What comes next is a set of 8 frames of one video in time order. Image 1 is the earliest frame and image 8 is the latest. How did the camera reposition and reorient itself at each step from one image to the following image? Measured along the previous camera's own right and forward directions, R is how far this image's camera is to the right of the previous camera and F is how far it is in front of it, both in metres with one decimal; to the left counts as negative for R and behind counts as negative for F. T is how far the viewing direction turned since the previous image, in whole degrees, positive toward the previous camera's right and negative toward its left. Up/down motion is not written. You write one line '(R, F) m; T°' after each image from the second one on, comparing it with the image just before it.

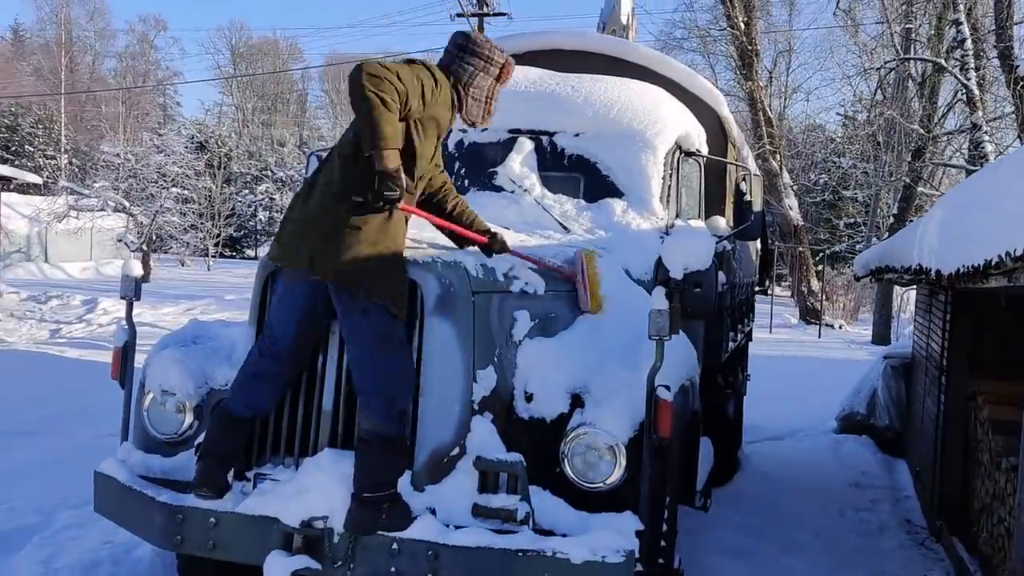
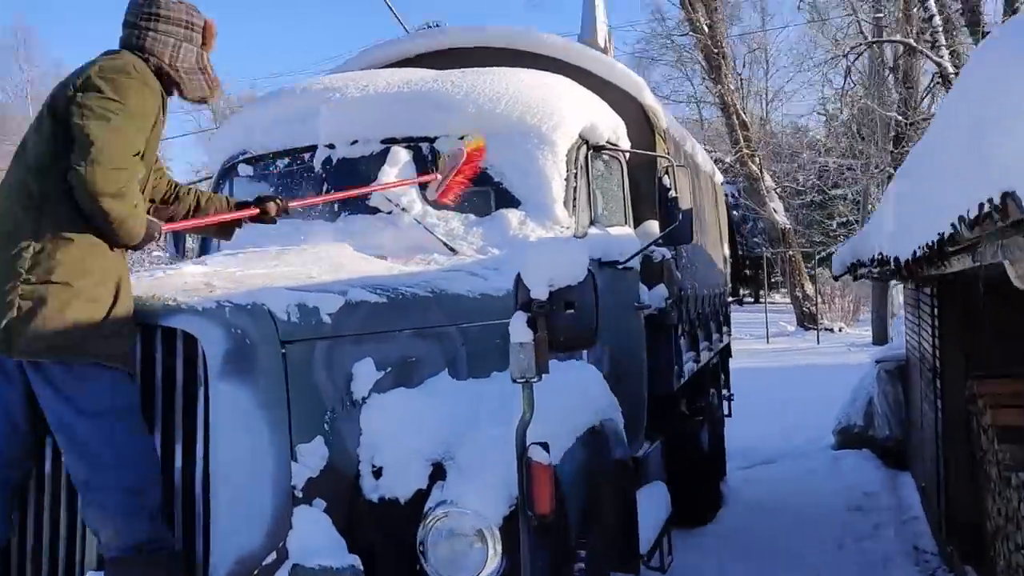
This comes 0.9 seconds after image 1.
(+0.5, +0.8) m; 0°
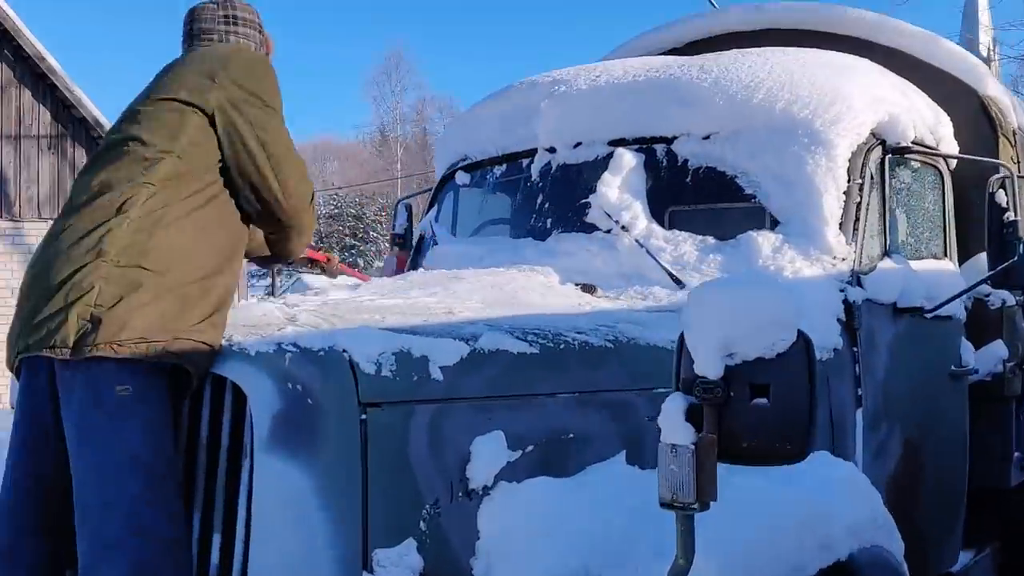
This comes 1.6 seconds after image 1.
(+0.3, +0.9) m; -20°
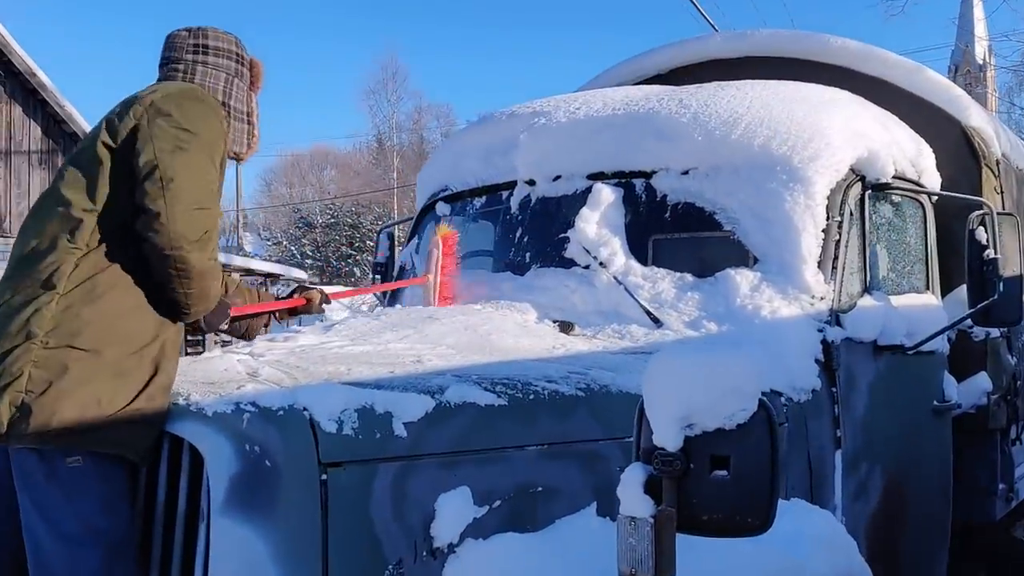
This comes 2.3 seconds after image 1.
(+0.1, 0.0) m; 0°
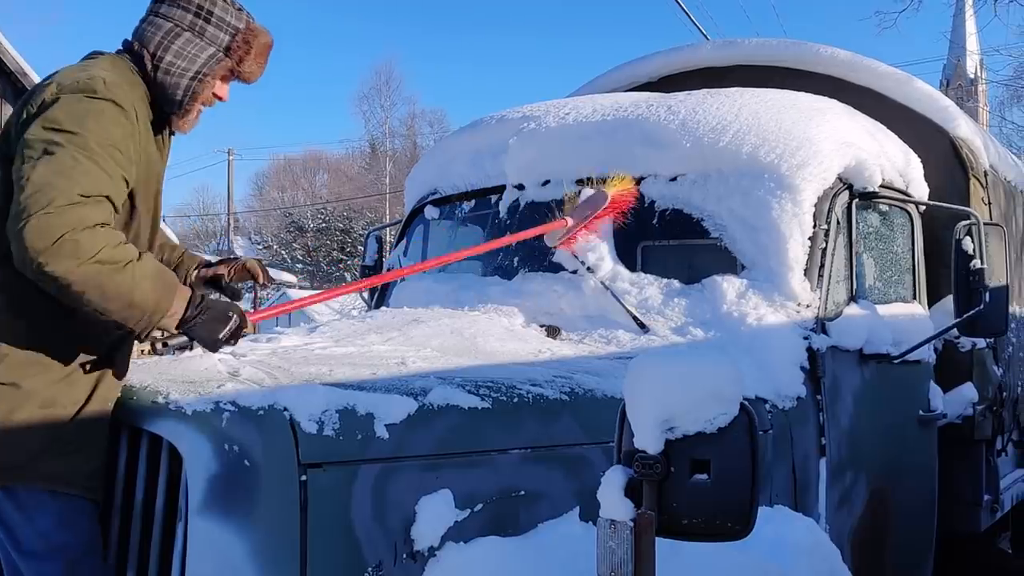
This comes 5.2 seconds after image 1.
(0.0, 0.0) m; +1°
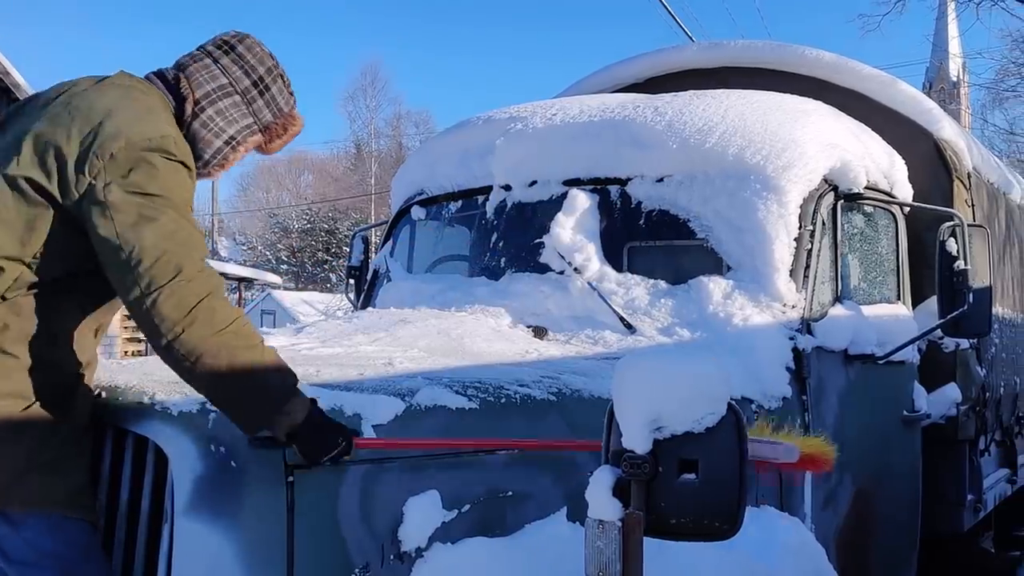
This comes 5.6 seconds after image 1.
(0.0, 0.0) m; +1°
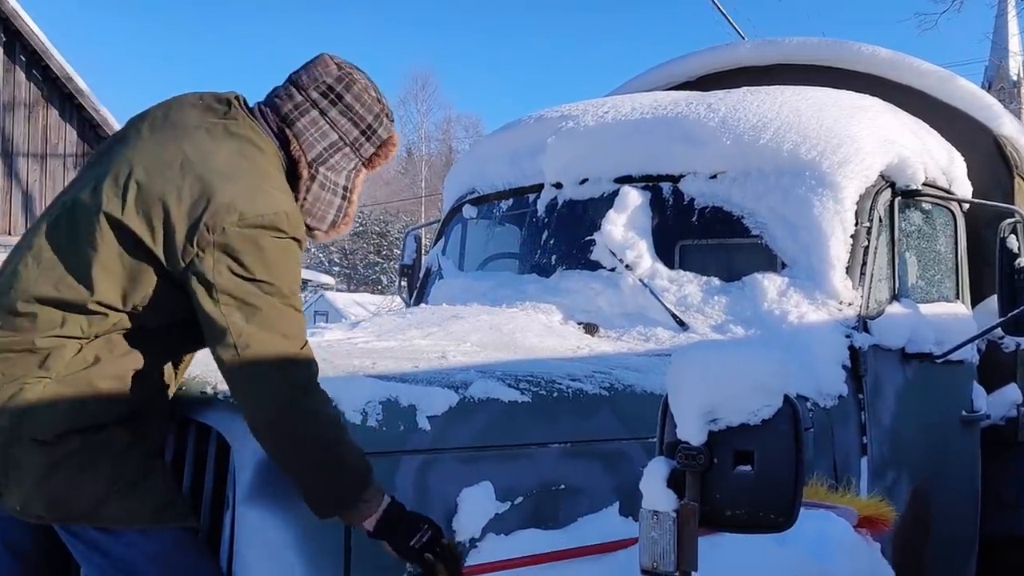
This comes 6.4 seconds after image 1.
(0.0, 0.0) m; -3°
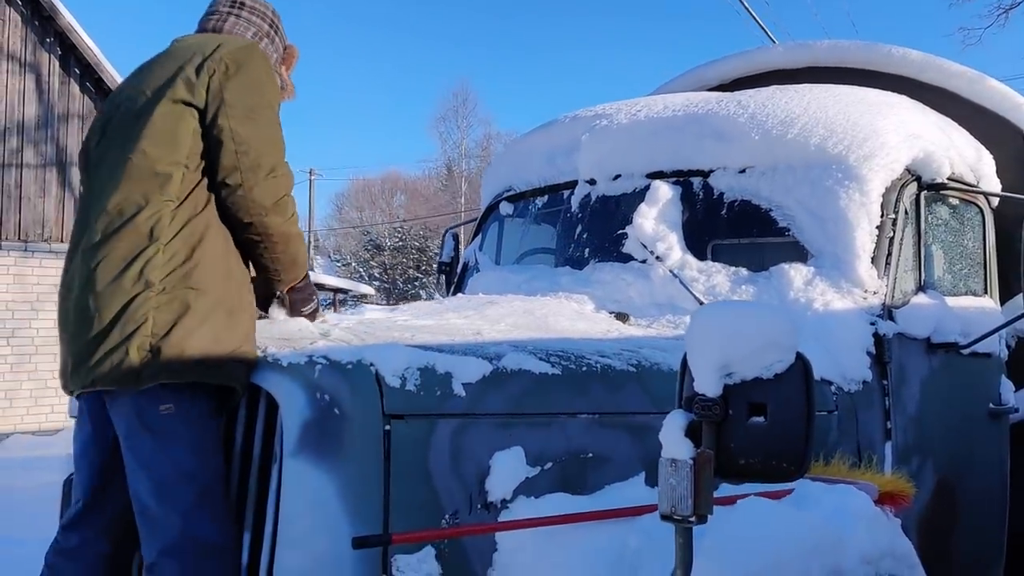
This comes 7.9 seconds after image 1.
(0.0, -0.1) m; -2°
